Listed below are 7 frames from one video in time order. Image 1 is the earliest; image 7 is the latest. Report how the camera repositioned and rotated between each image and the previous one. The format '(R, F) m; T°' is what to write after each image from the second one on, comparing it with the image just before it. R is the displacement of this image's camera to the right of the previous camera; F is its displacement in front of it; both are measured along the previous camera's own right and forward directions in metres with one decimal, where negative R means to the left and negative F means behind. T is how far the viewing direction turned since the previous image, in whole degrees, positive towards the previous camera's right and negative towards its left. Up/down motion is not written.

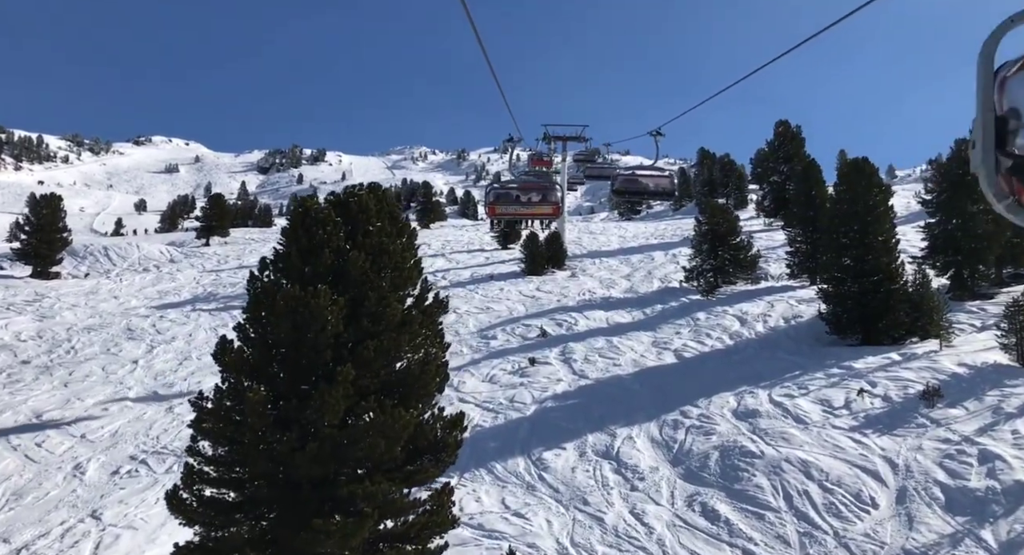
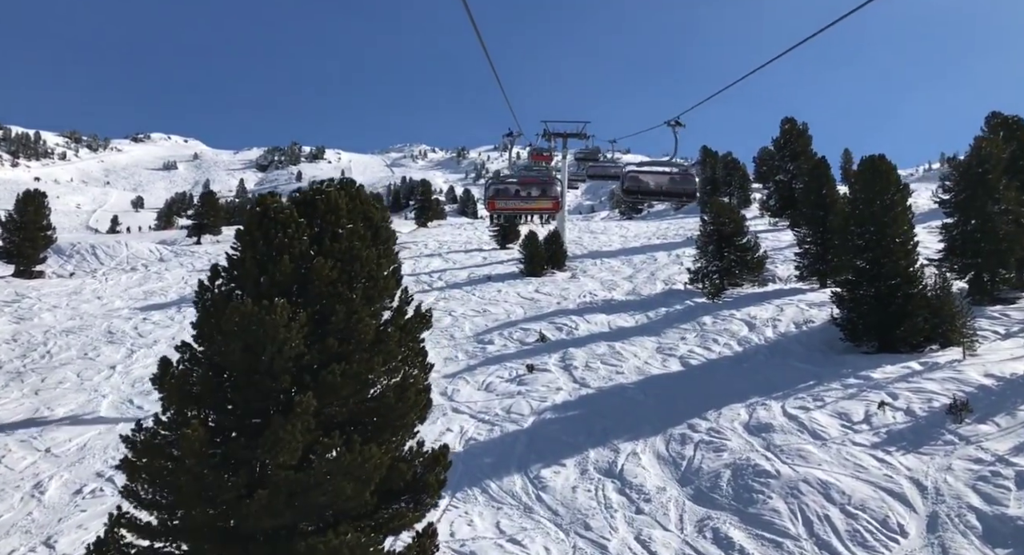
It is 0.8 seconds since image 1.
(+0.1, +0.9) m; 0°
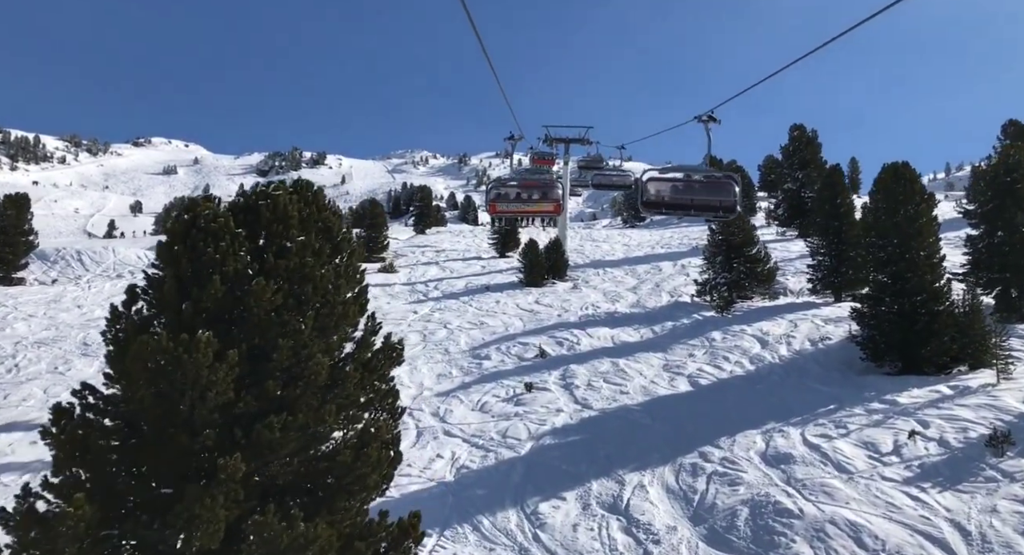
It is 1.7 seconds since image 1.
(+0.1, +1.1) m; 0°
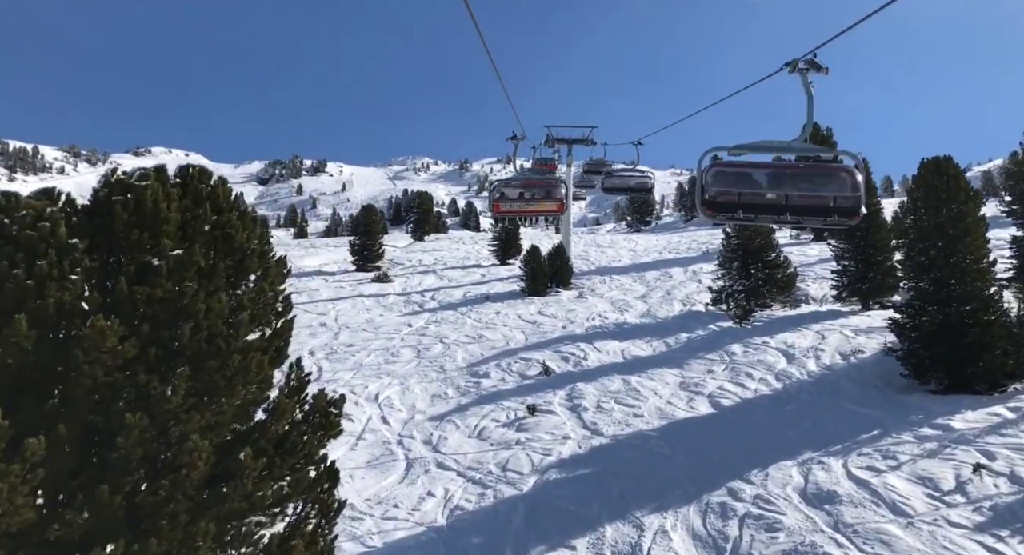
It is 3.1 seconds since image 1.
(+0.1, +1.6) m; 0°
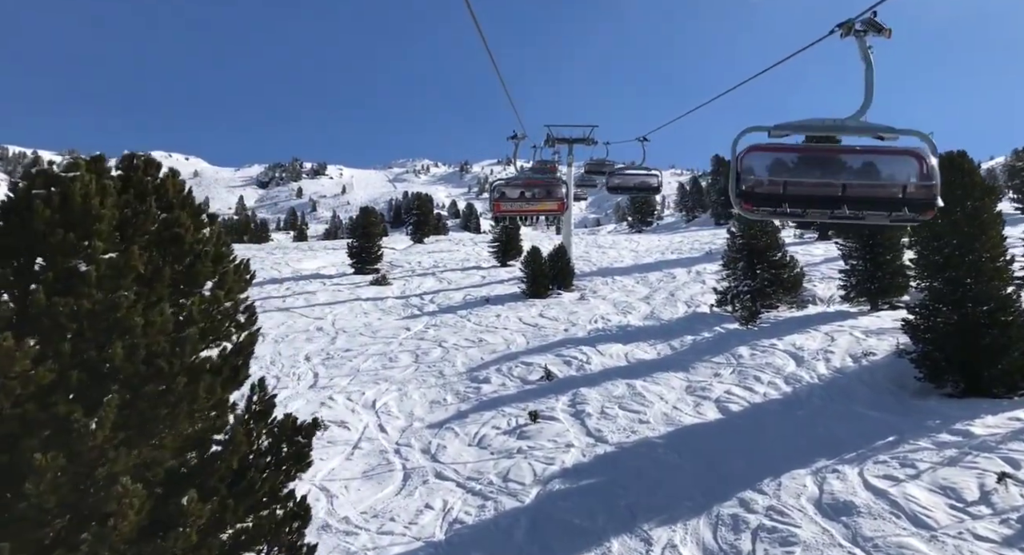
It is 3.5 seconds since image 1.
(0.0, +0.5) m; 0°
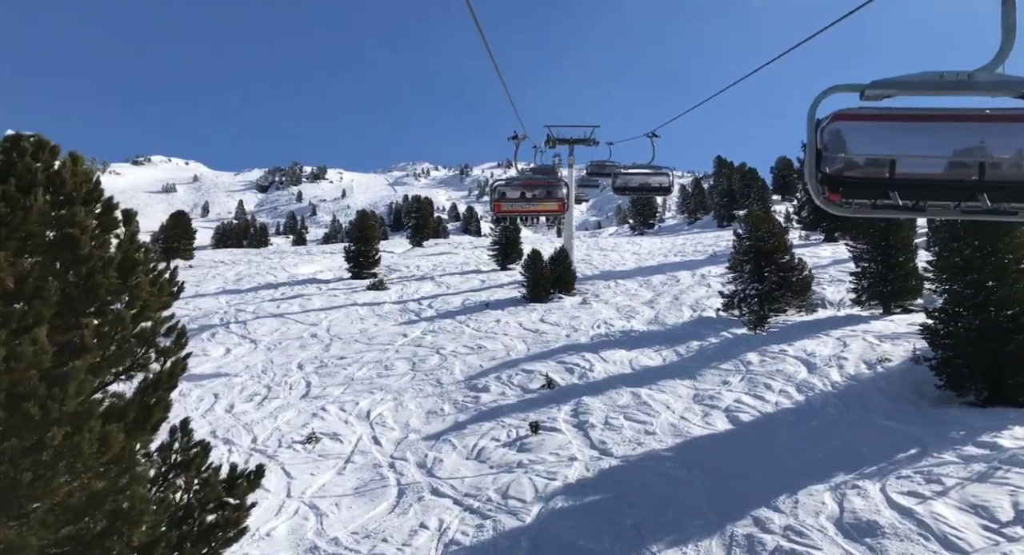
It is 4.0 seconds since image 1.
(0.0, +0.7) m; 0°
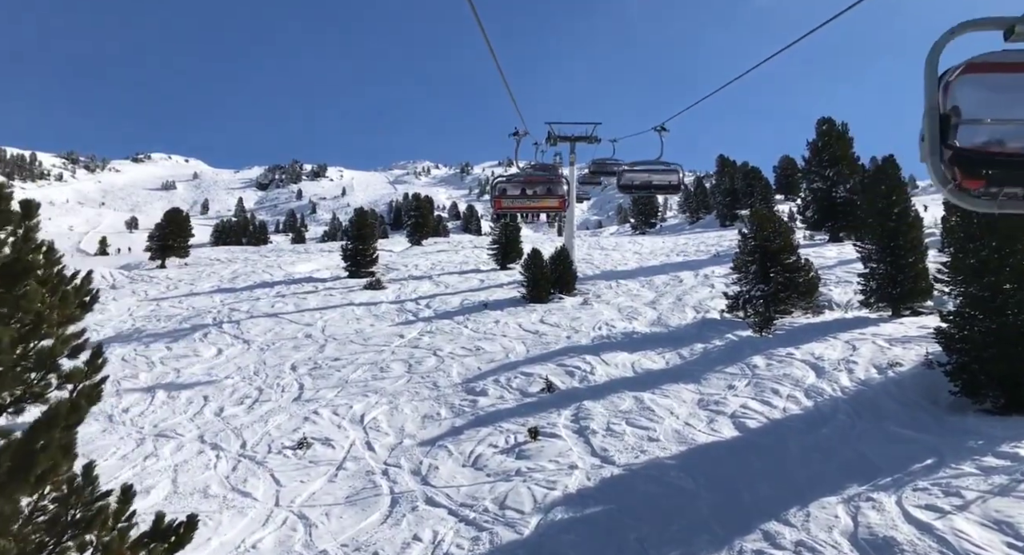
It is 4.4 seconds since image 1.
(0.0, +0.5) m; 0°
